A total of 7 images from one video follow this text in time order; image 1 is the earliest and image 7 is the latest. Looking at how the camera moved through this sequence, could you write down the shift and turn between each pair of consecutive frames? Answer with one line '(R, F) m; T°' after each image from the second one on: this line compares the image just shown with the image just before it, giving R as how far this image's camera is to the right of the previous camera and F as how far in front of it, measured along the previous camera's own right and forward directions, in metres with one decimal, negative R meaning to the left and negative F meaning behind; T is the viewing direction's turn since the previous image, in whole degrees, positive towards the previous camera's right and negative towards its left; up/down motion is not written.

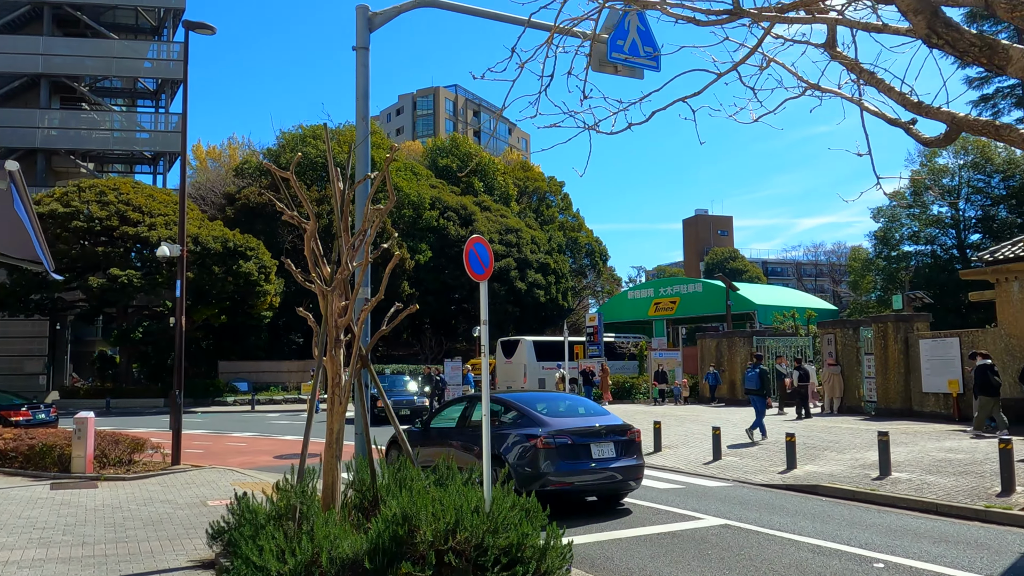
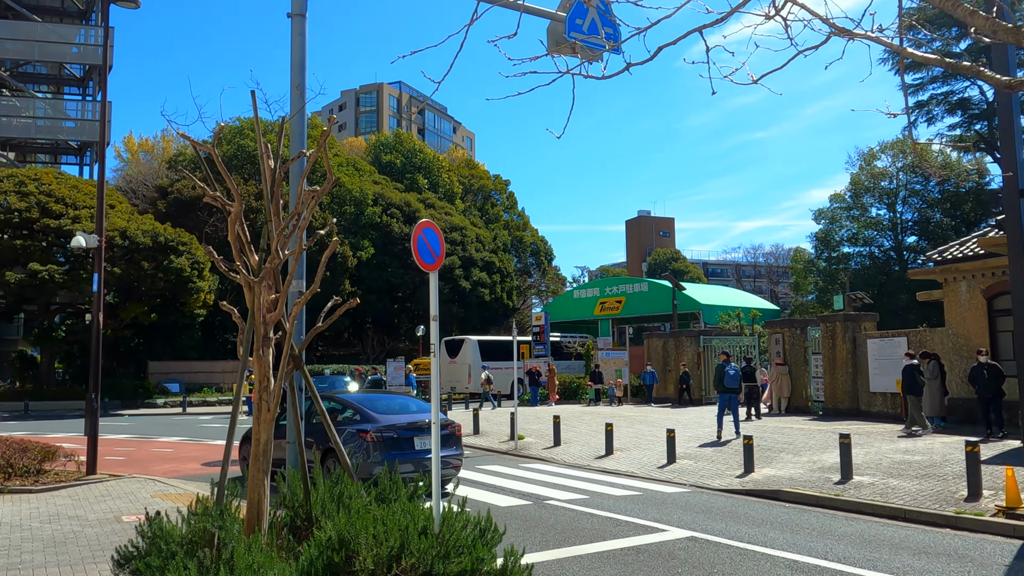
(-0.1, +0.7) m; +4°
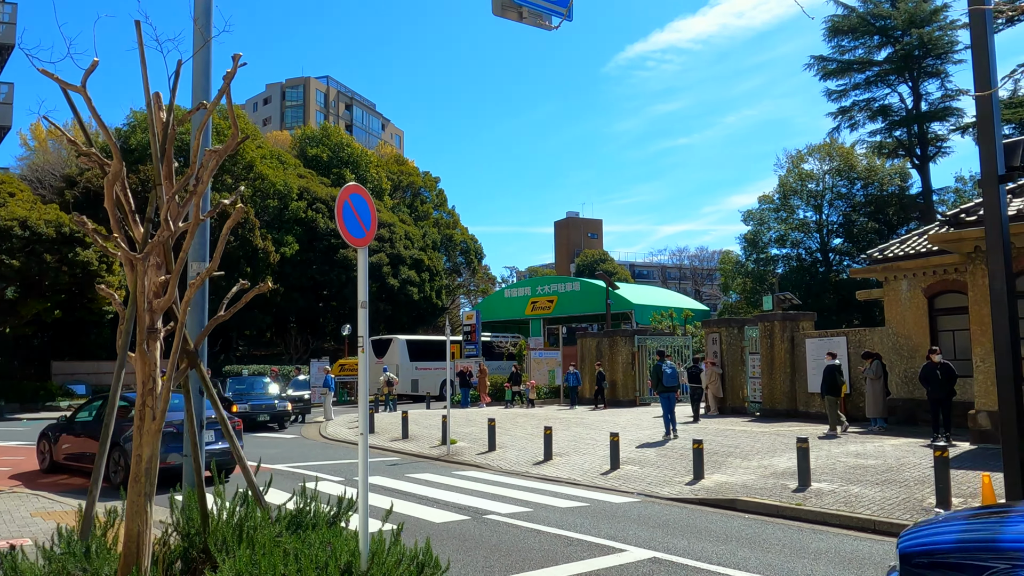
(-0.1, +1.0) m; +5°
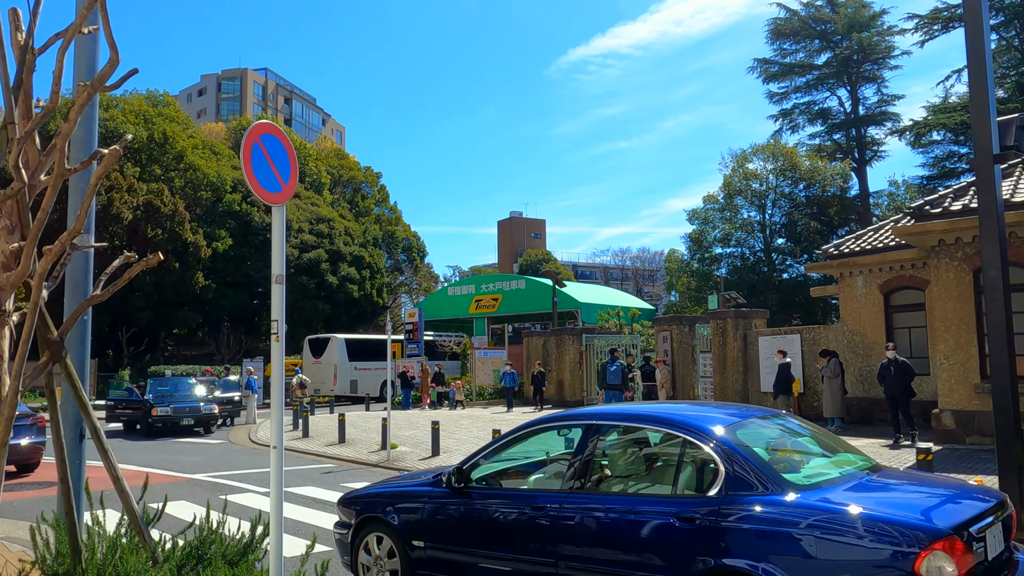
(-0.1, +0.9) m; +4°
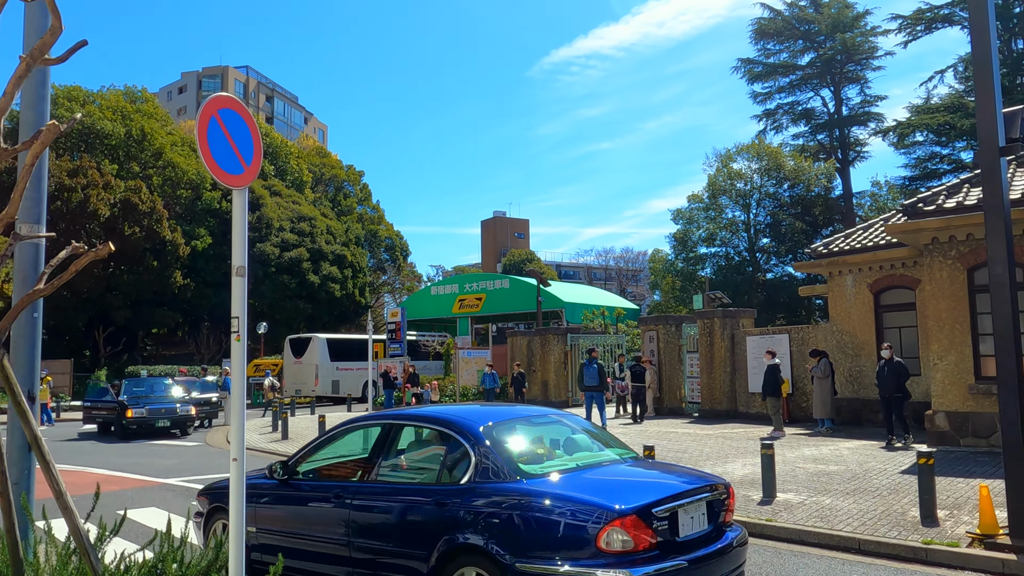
(0.0, +0.4) m; +1°
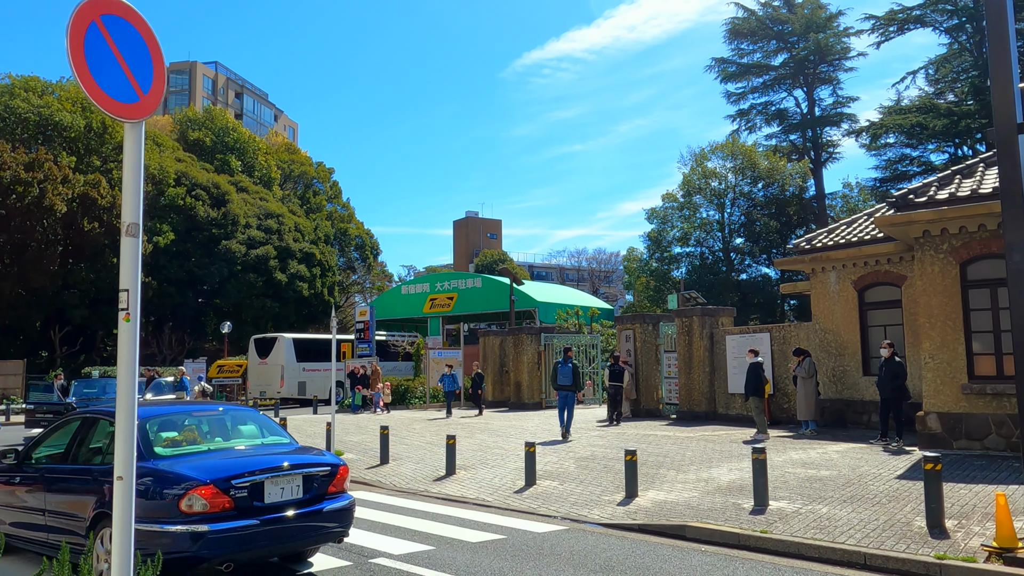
(0.0, +0.7) m; +2°
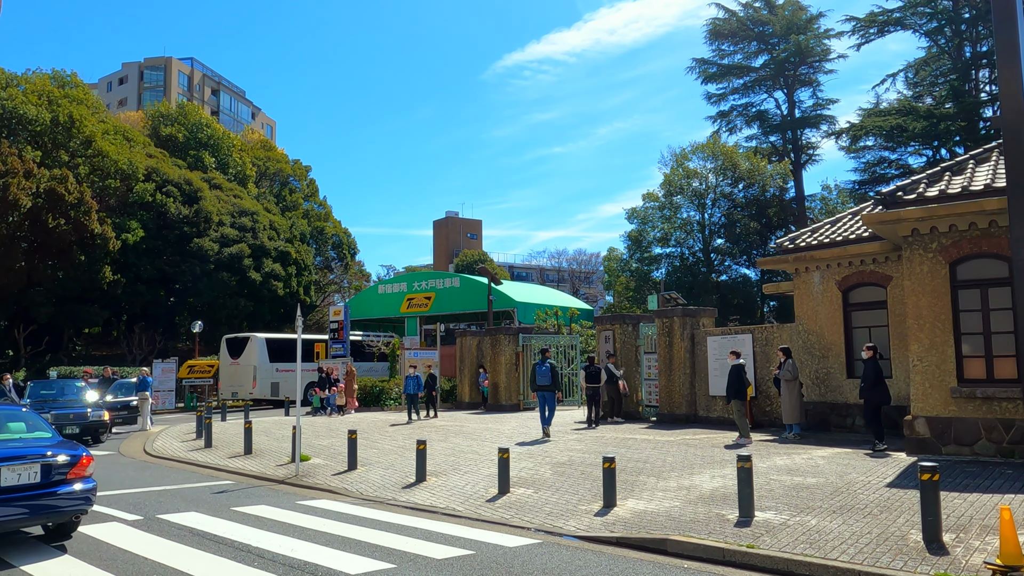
(+0.1, +0.5) m; +1°
